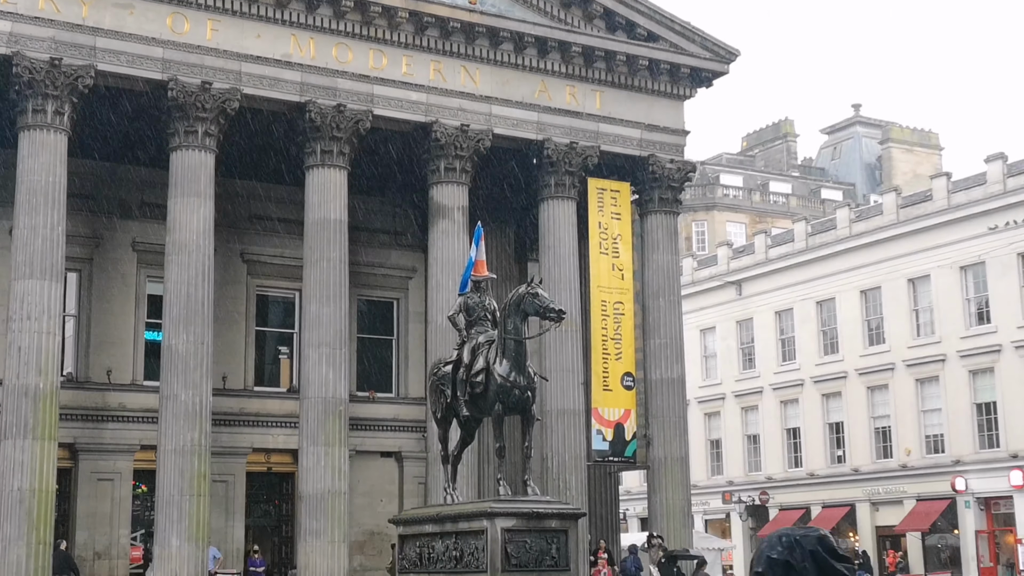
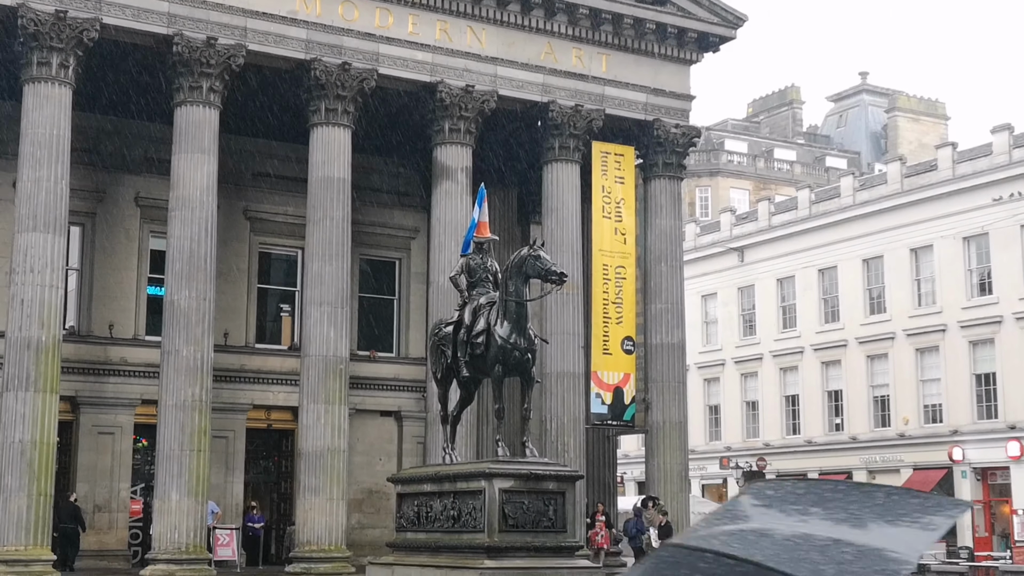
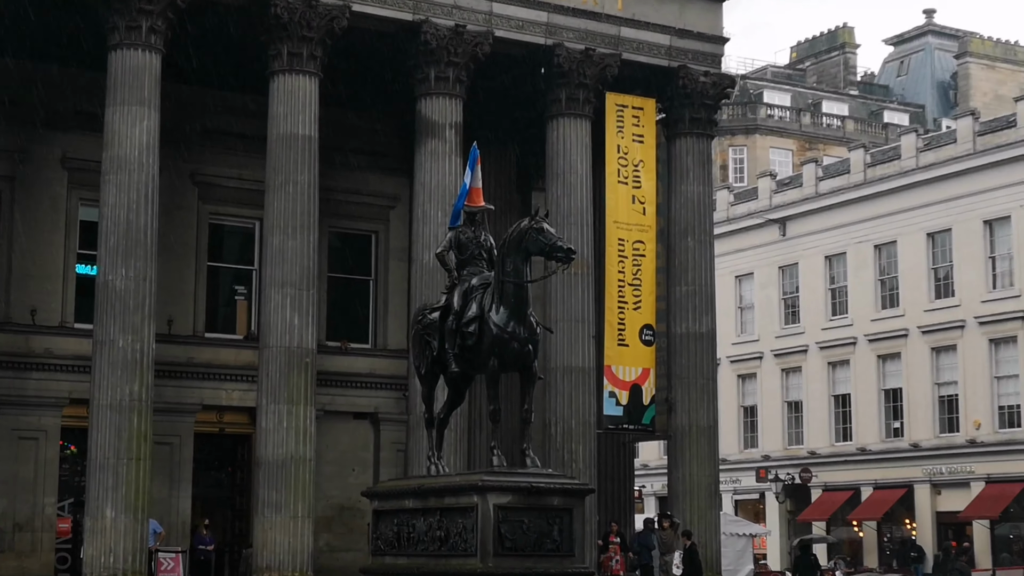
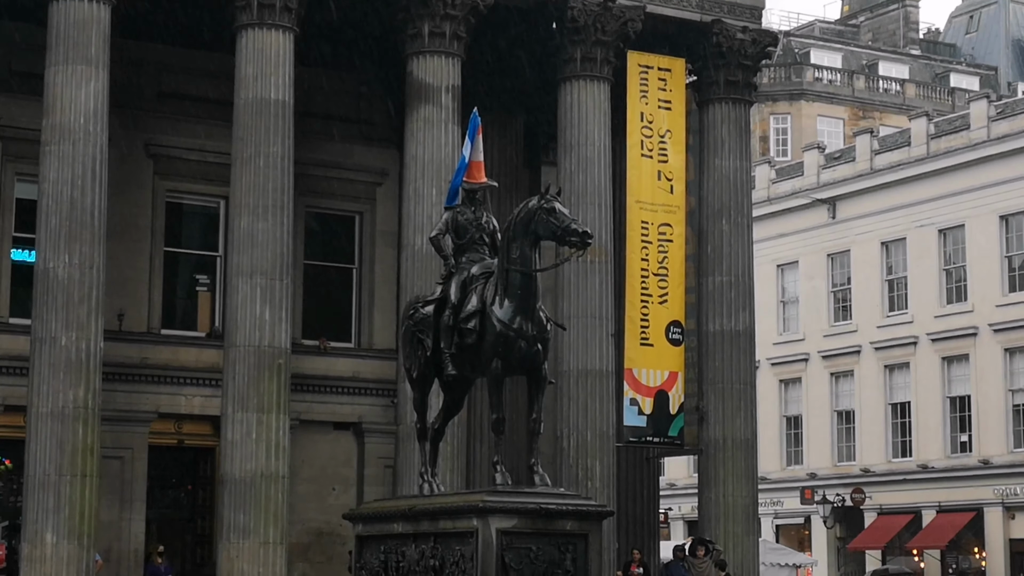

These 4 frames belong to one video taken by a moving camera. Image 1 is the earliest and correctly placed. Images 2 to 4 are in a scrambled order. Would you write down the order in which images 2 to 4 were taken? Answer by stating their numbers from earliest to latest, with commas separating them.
2, 3, 4
